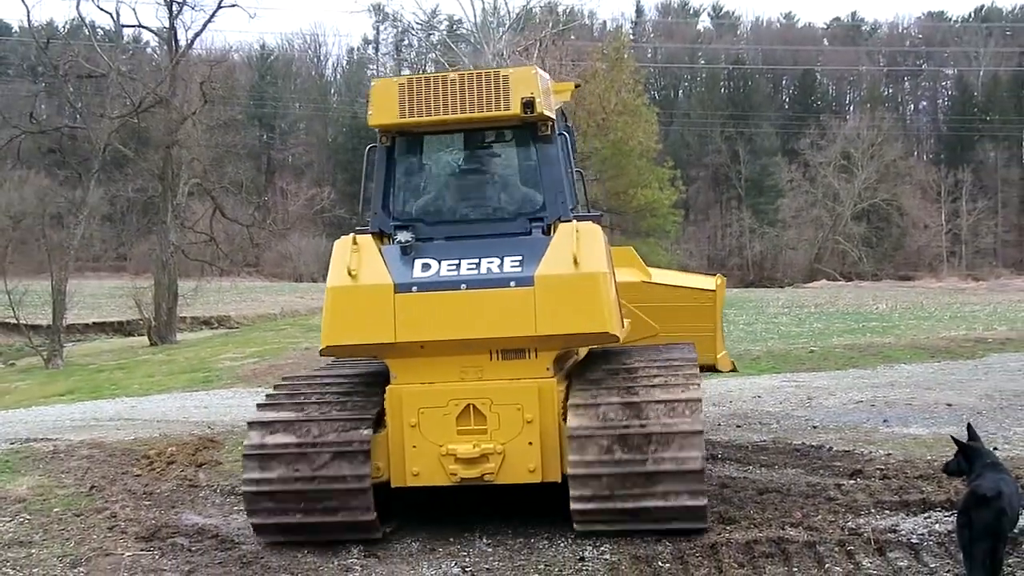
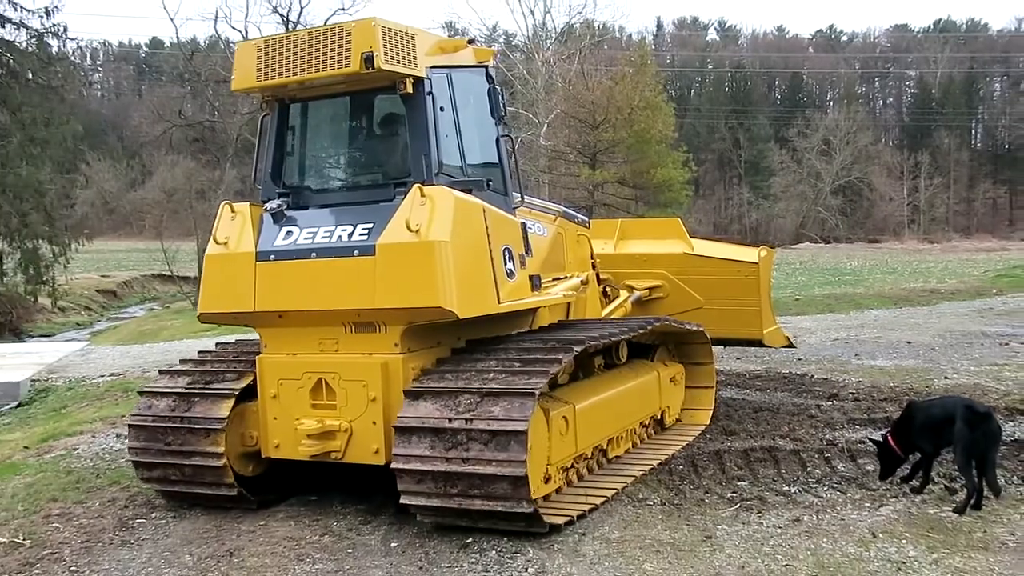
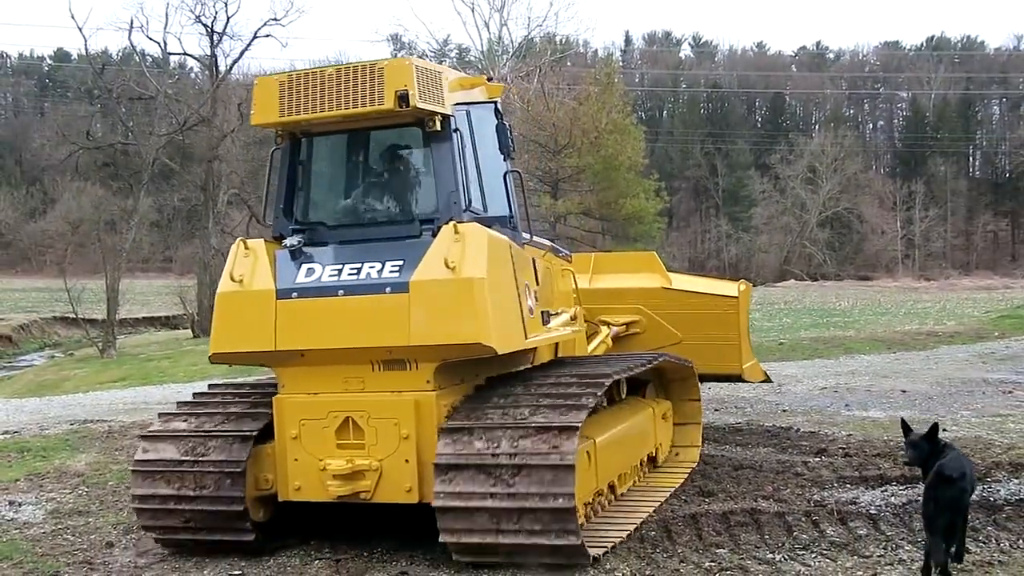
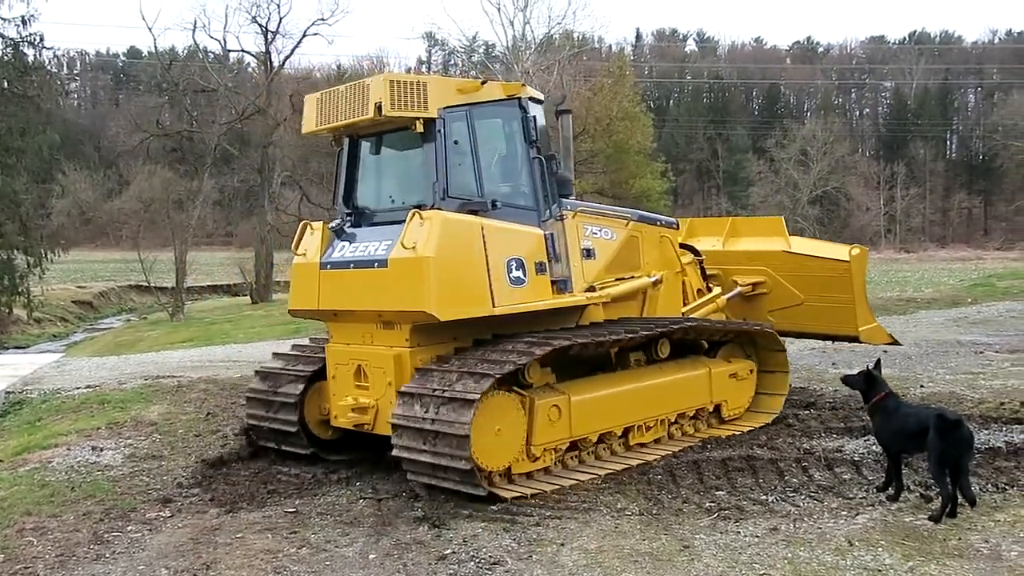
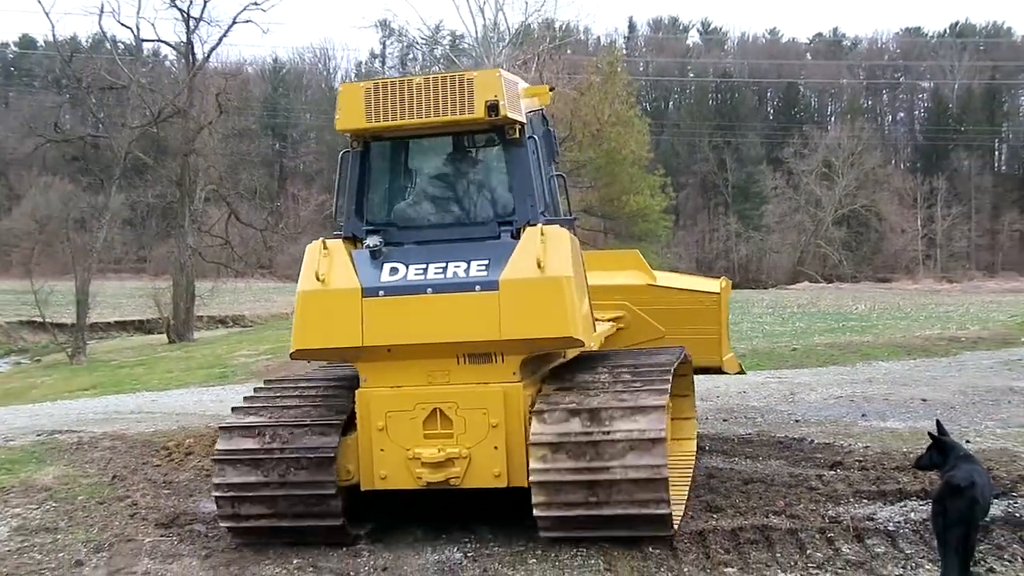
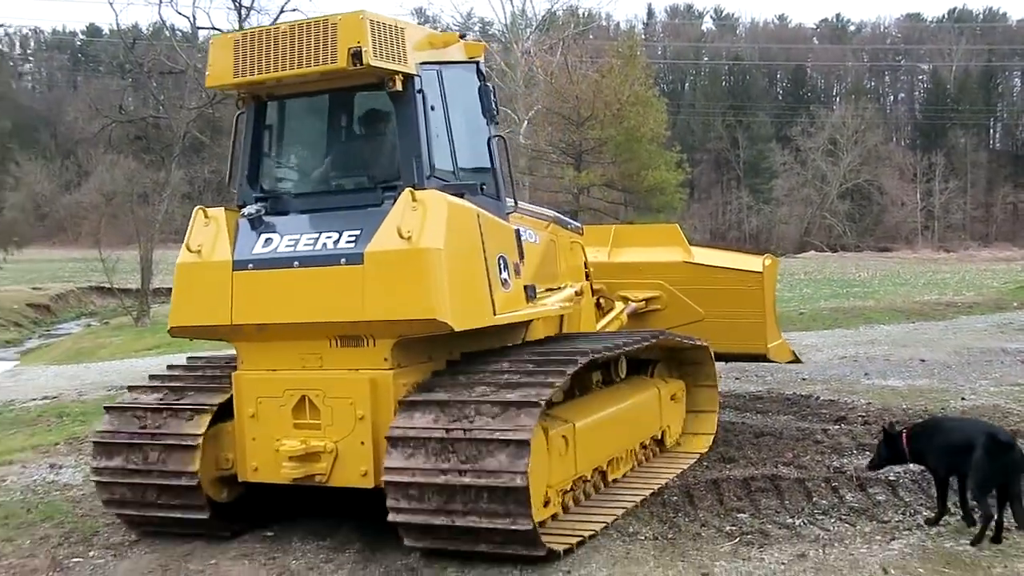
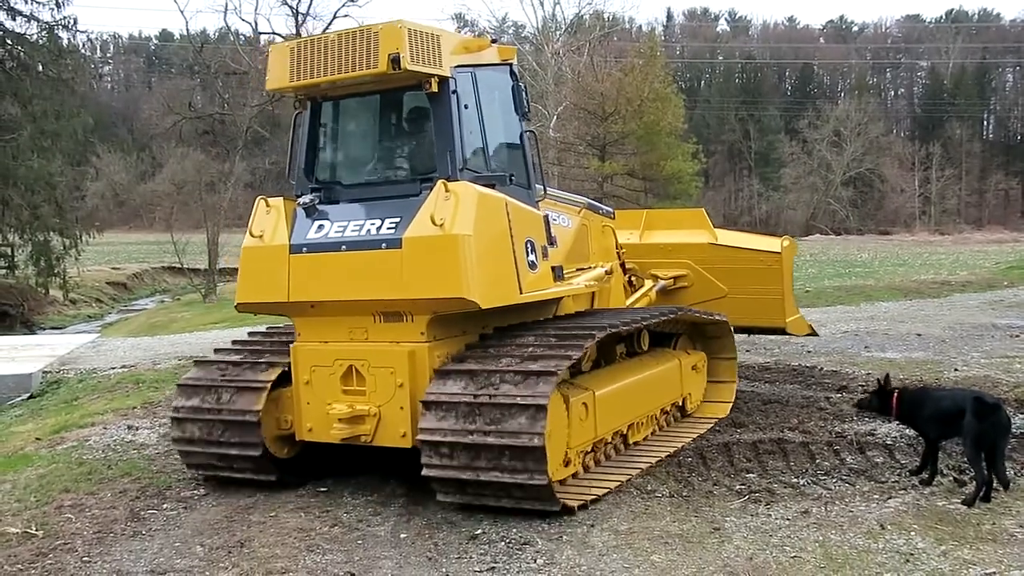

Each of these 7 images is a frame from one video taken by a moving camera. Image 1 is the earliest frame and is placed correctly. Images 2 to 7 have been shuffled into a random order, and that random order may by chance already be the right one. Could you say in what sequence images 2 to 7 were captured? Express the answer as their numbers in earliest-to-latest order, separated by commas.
5, 3, 6, 2, 7, 4
